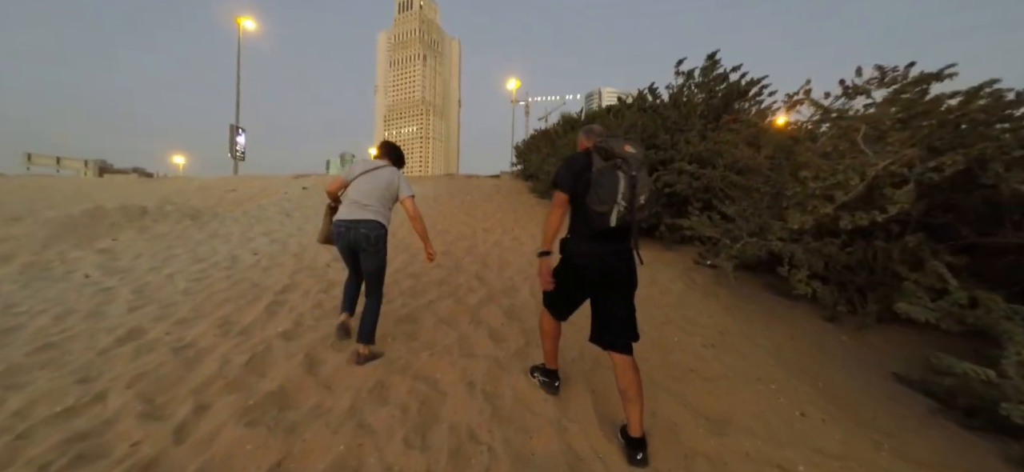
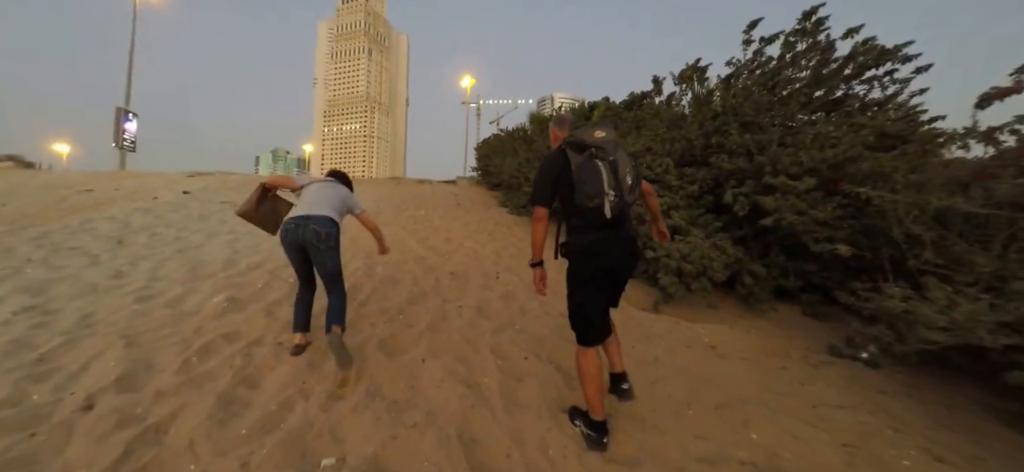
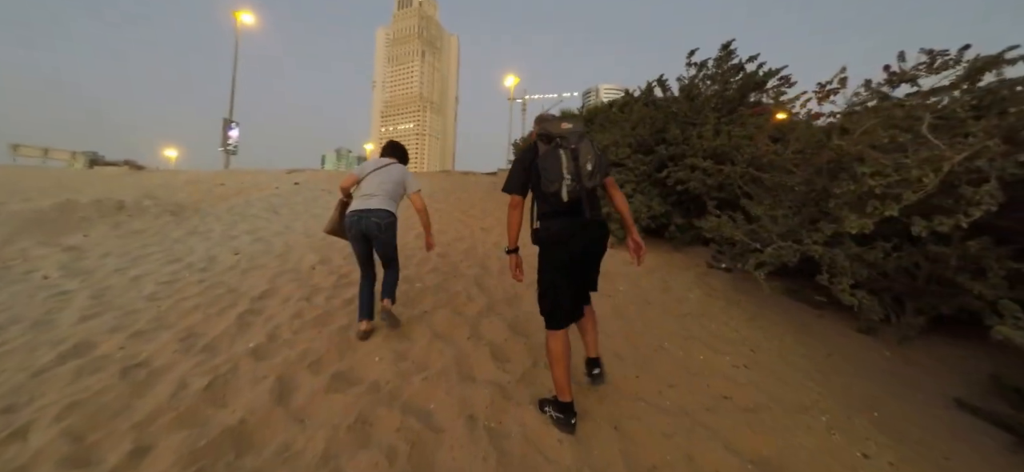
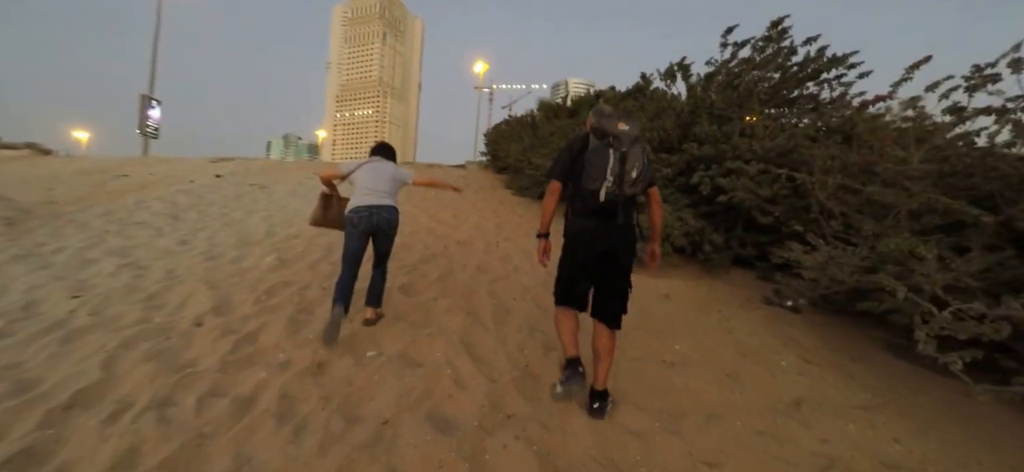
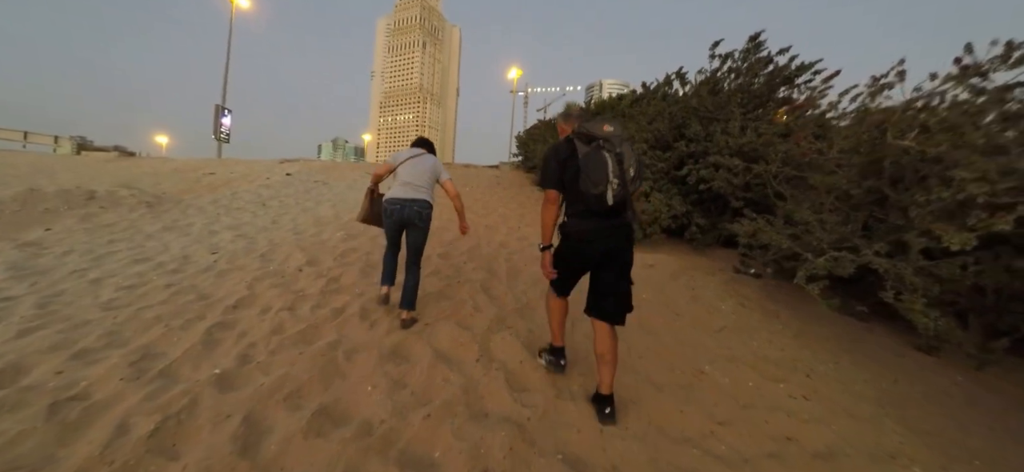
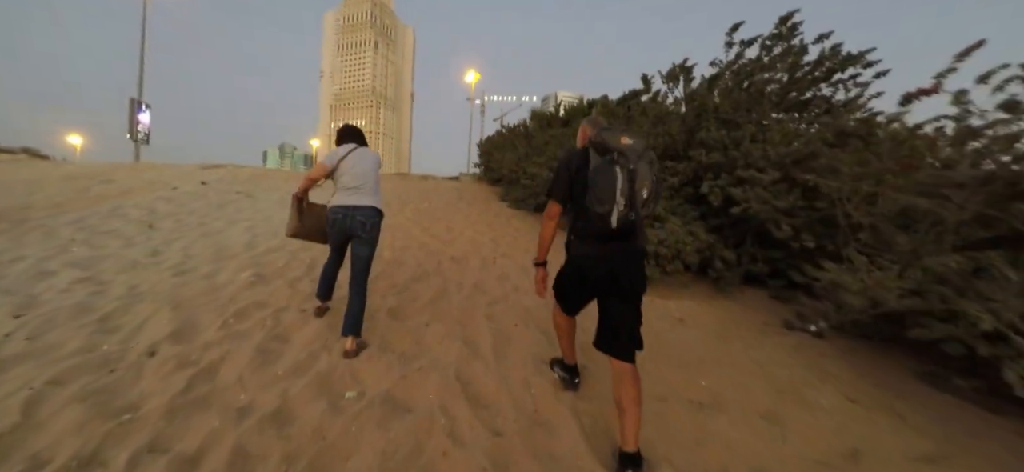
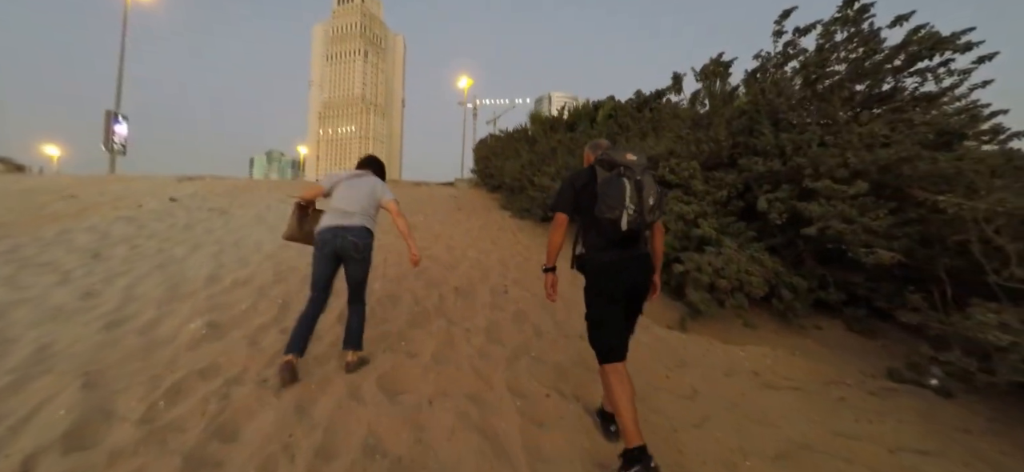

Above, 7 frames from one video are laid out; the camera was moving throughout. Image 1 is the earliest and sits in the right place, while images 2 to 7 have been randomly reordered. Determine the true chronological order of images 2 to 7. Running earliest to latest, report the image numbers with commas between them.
3, 5, 4, 6, 2, 7
